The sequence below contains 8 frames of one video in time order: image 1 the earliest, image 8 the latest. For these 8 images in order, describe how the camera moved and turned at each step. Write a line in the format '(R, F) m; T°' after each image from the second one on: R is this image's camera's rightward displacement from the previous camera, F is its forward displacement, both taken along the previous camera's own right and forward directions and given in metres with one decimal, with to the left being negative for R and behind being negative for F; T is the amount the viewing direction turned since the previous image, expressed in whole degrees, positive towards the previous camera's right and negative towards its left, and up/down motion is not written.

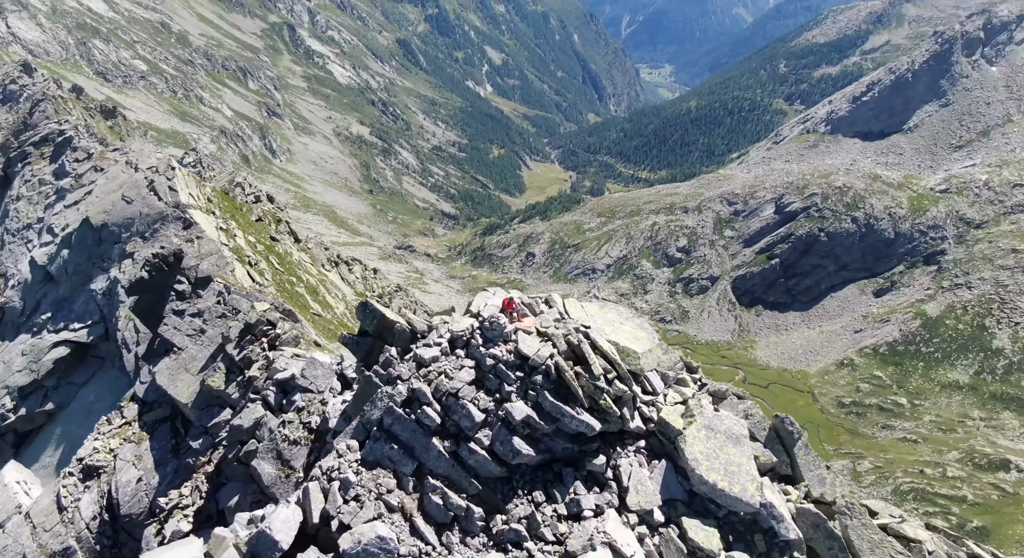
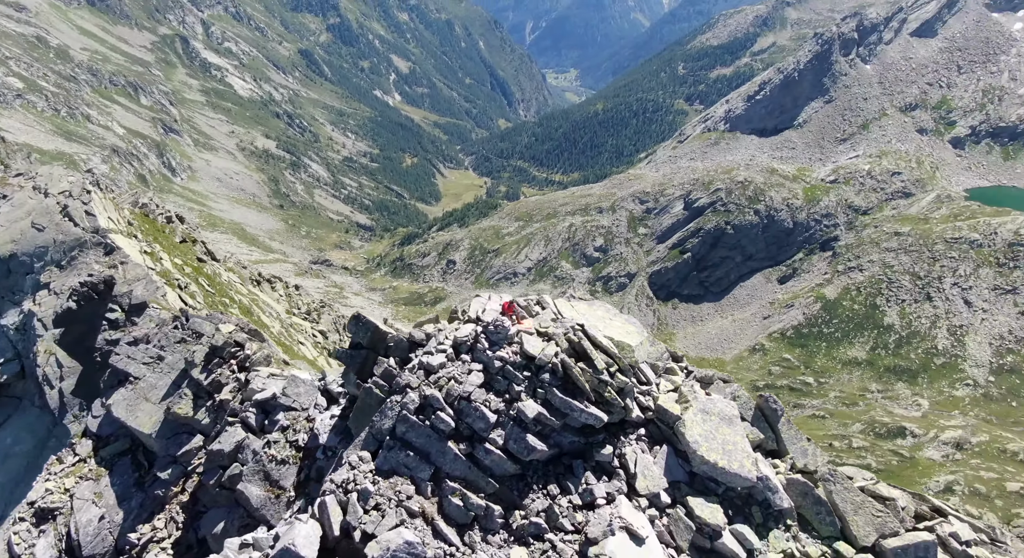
(-10.0, -2.1) m; +8°
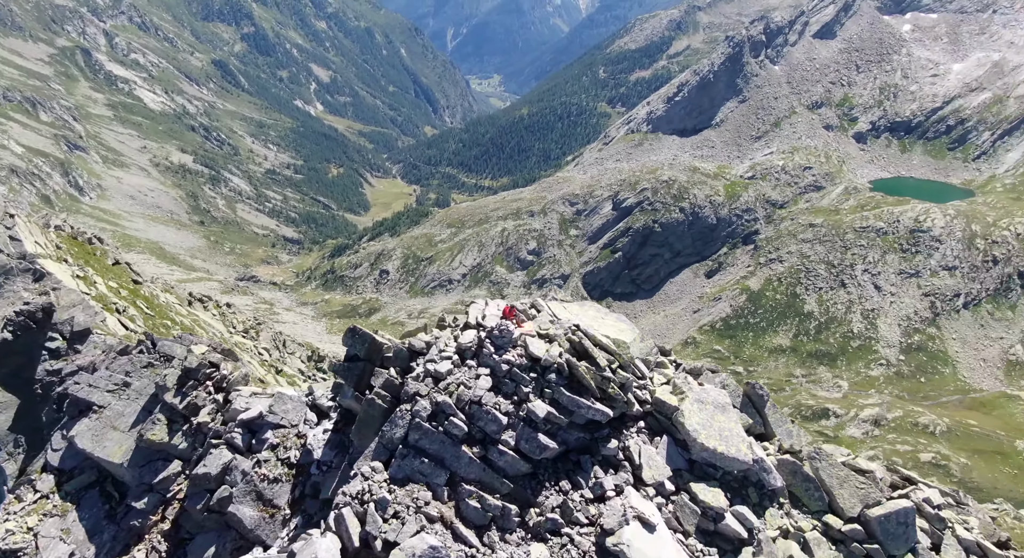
(-9.3, -1.0) m; +7°
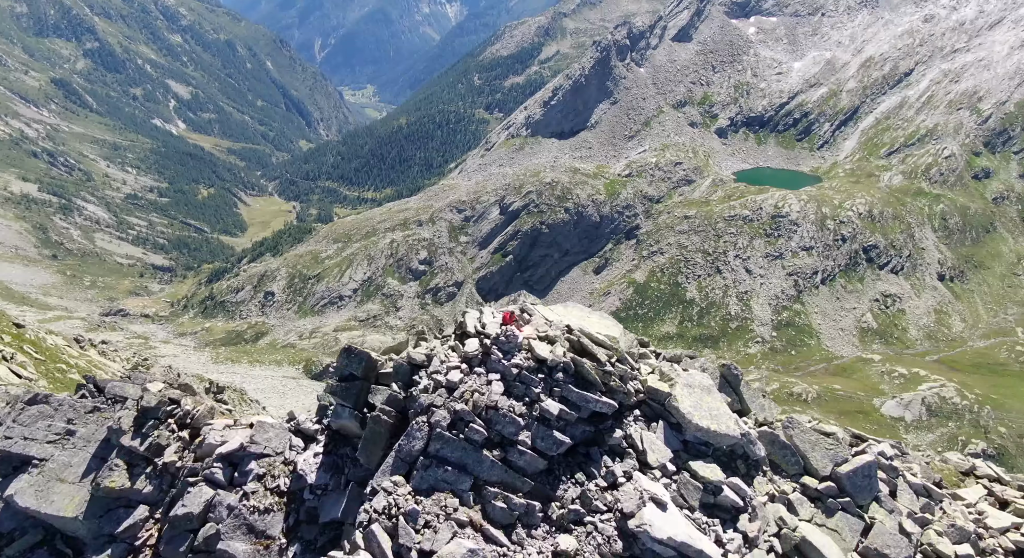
(-15.6, +0.5) m; +12°
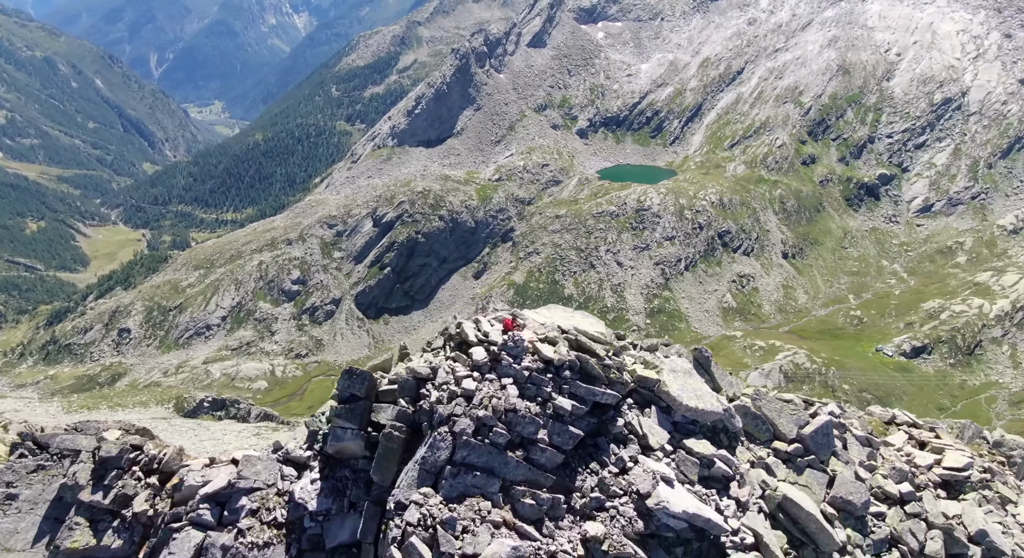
(-18.2, +1.5) m; +14°
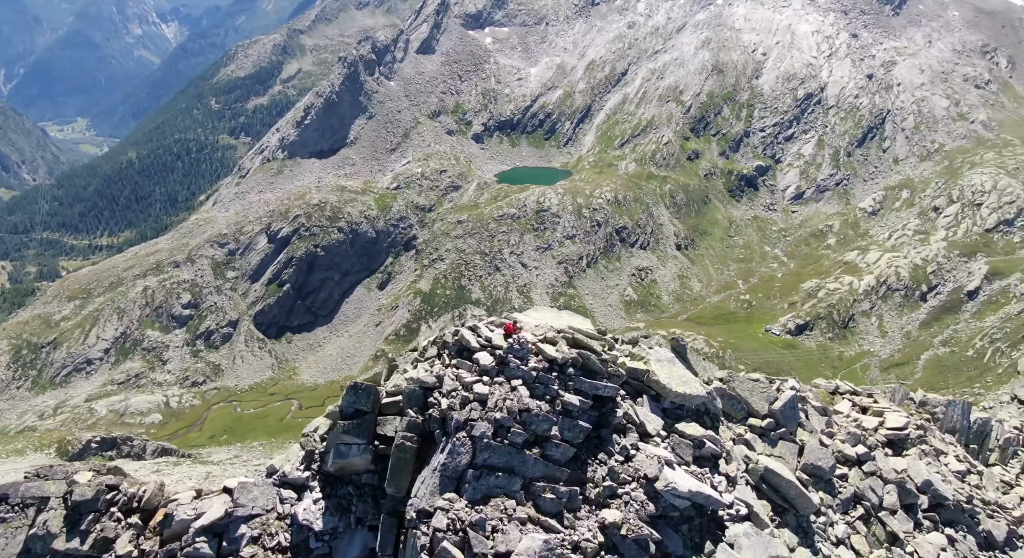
(-14.5, +1.4) m; +11°
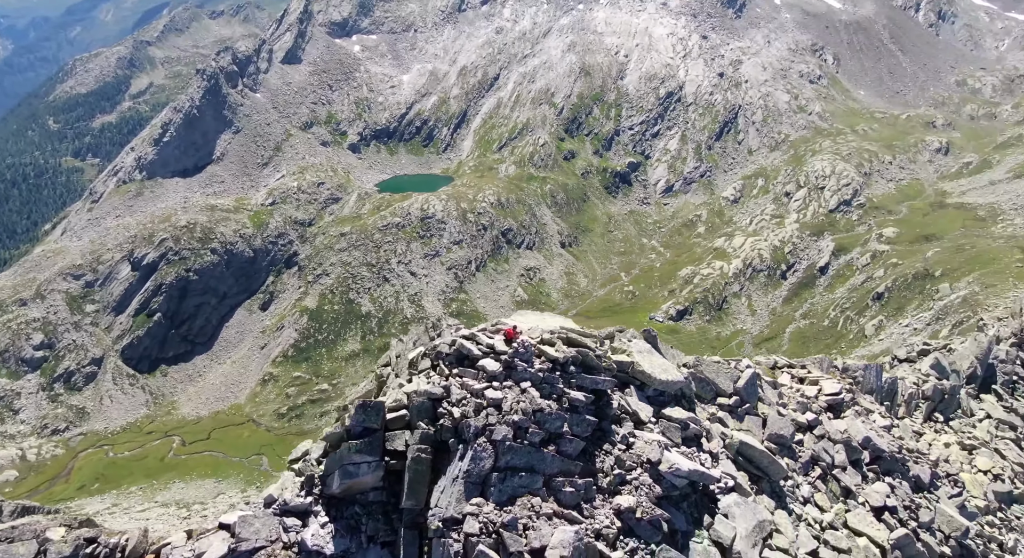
(-17.8, +2.3) m; +13°
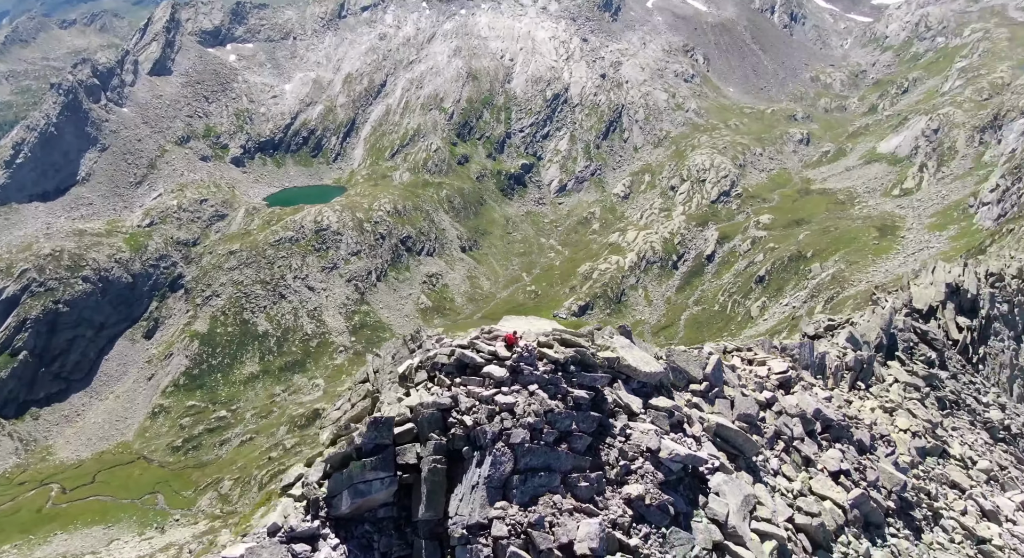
(-16.2, +1.9) m; +12°
